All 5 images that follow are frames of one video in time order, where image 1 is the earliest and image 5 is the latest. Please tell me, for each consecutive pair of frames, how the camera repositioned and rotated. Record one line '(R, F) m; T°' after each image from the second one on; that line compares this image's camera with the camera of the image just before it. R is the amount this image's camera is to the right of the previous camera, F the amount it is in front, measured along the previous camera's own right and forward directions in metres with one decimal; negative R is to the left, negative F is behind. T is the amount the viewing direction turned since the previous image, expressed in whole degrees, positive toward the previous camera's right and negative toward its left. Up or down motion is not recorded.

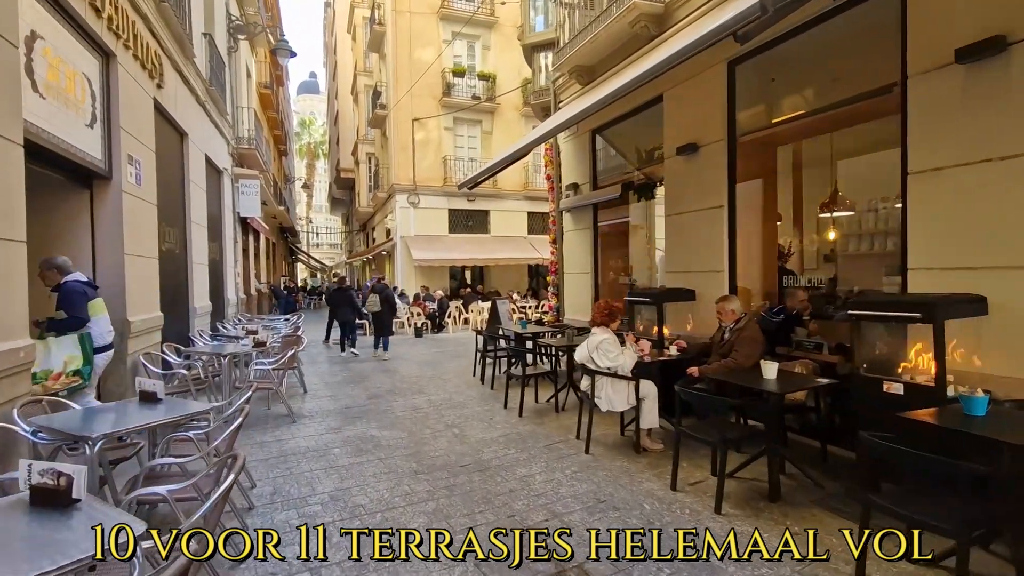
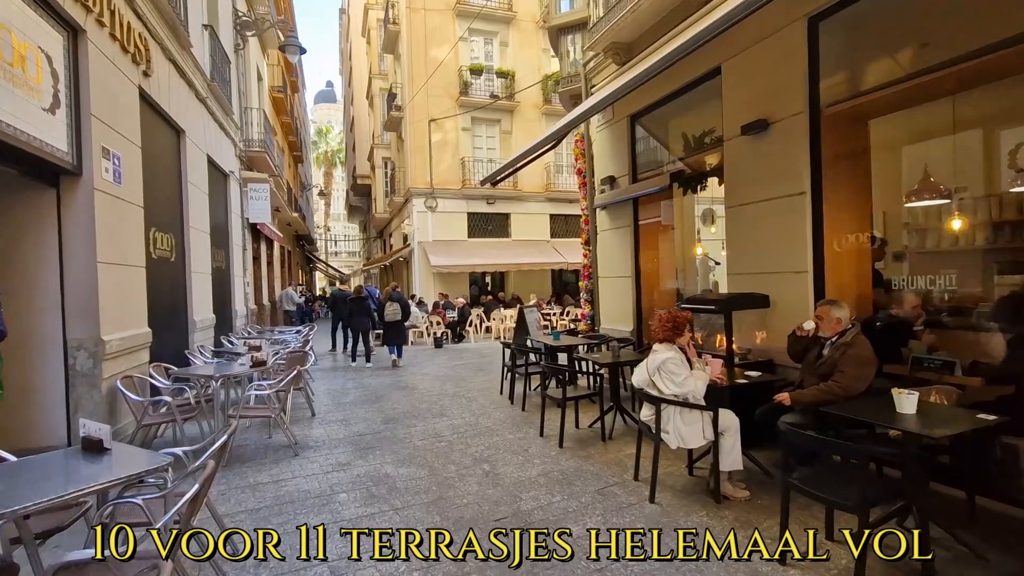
(-0.2, +0.9) m; -2°
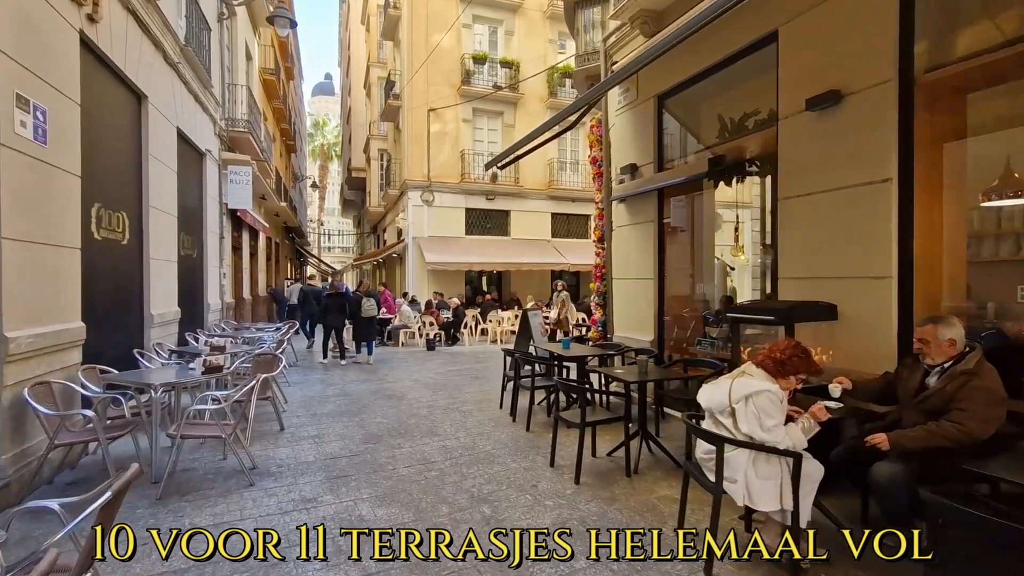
(-0.1, +0.9) m; +1°
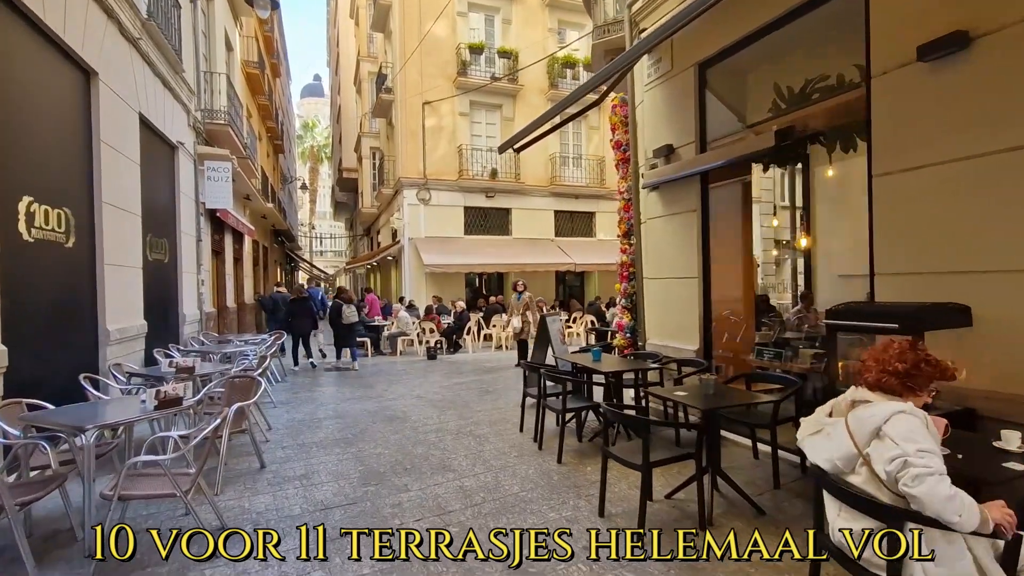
(-0.3, +0.9) m; +1°
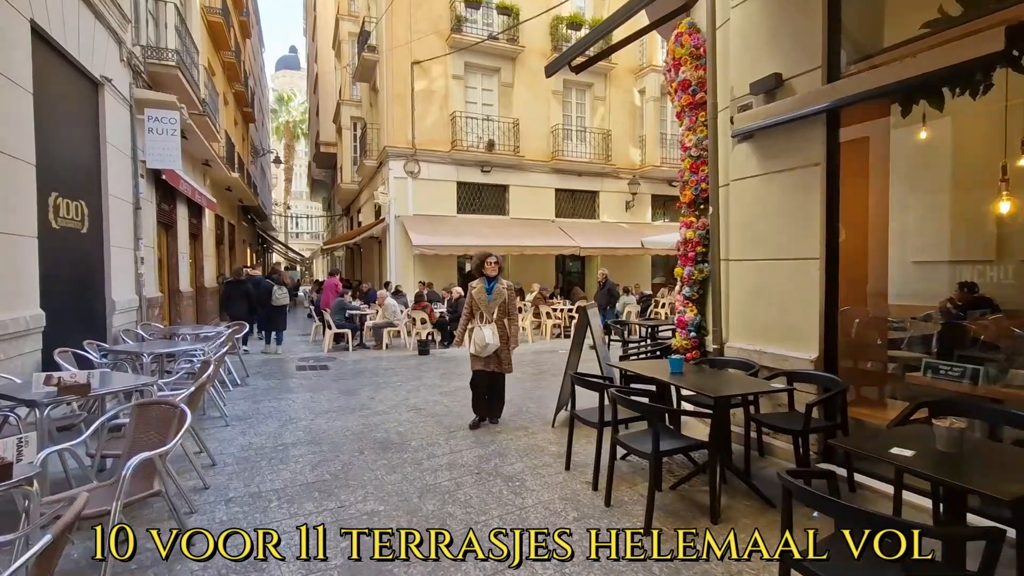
(-0.5, +1.6) m; +2°
